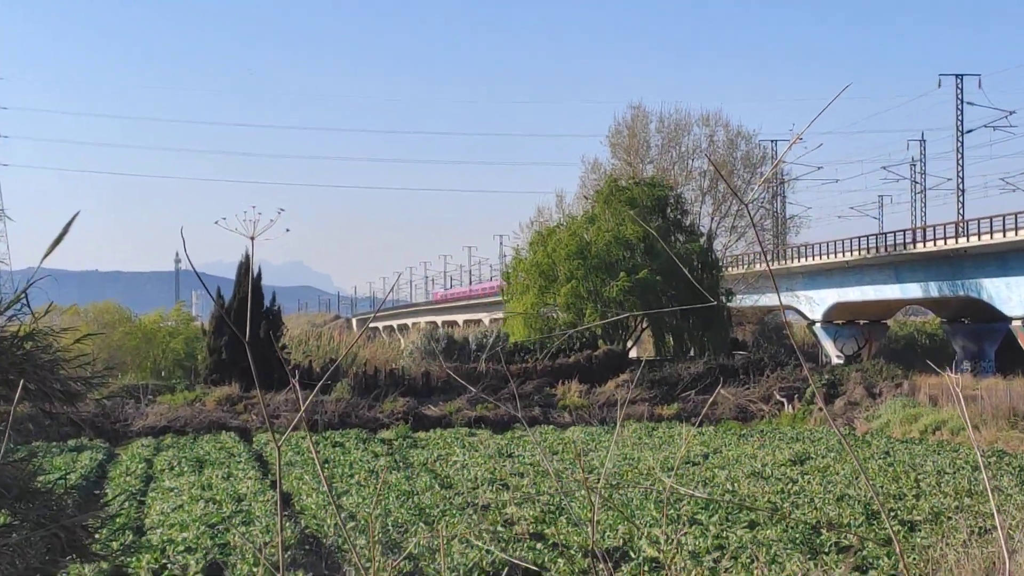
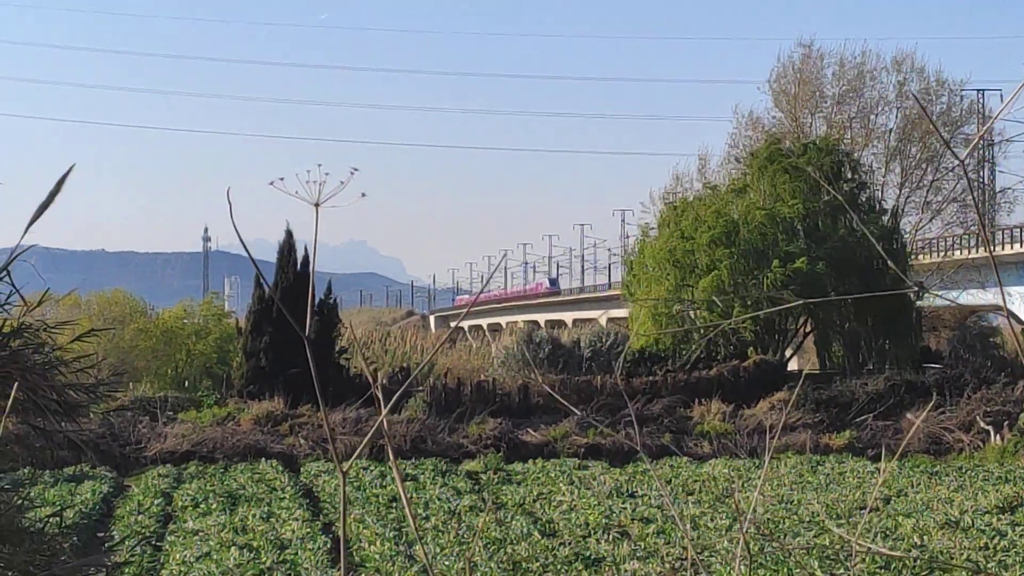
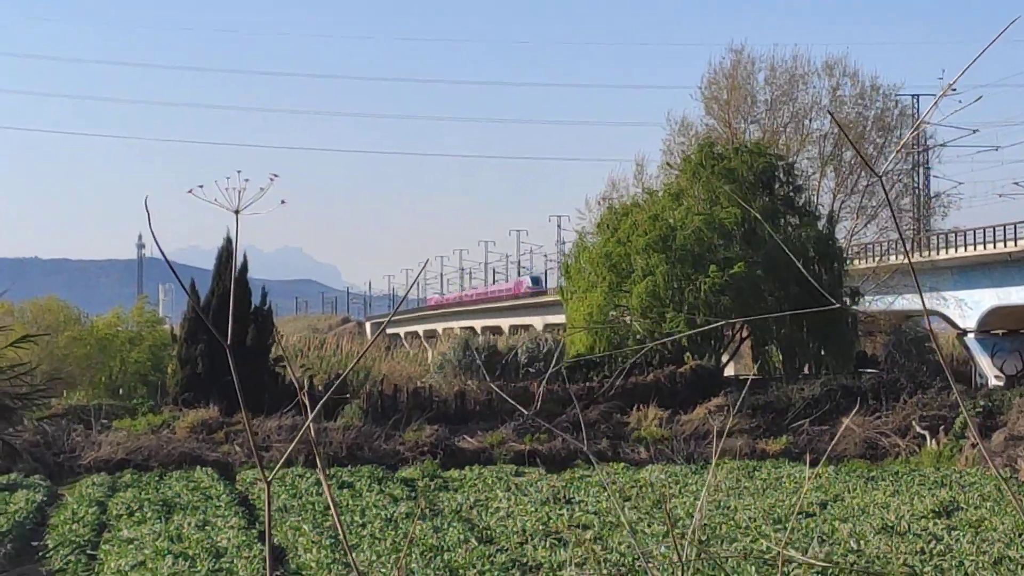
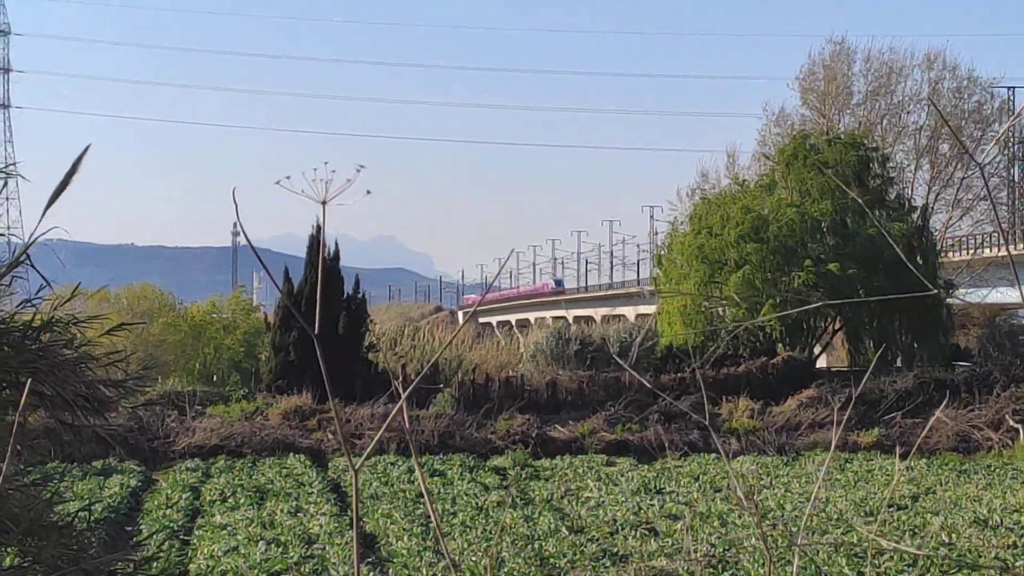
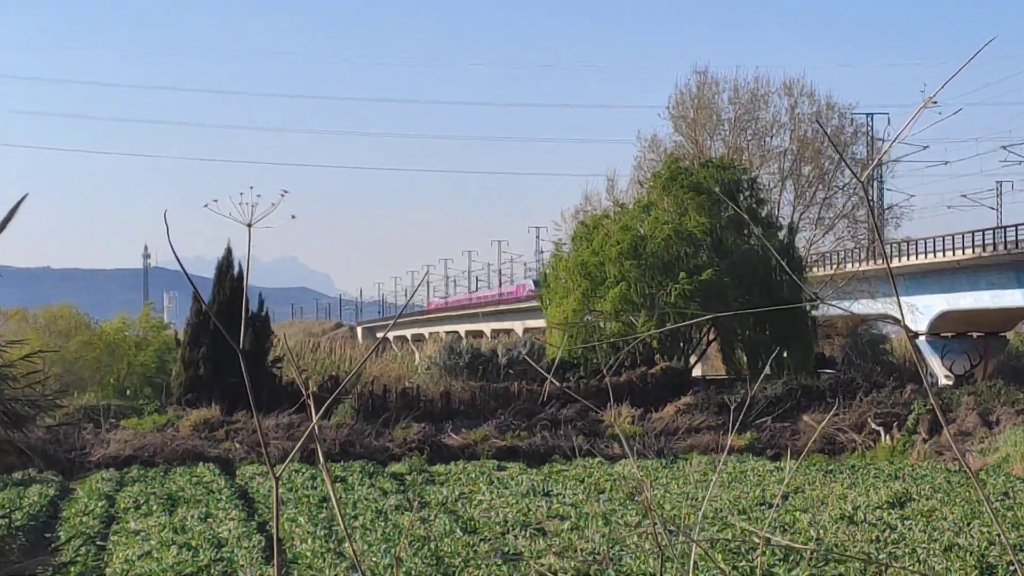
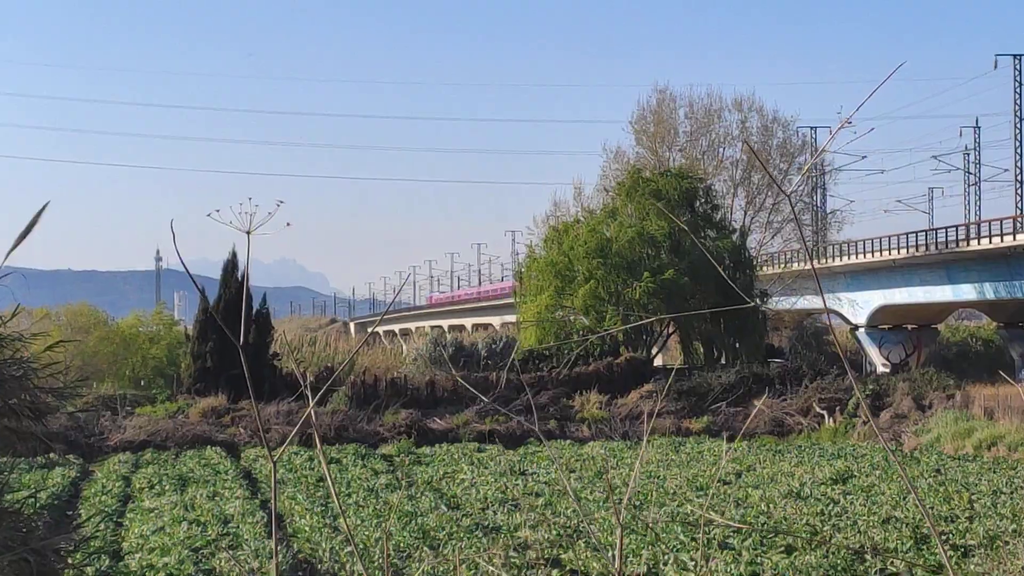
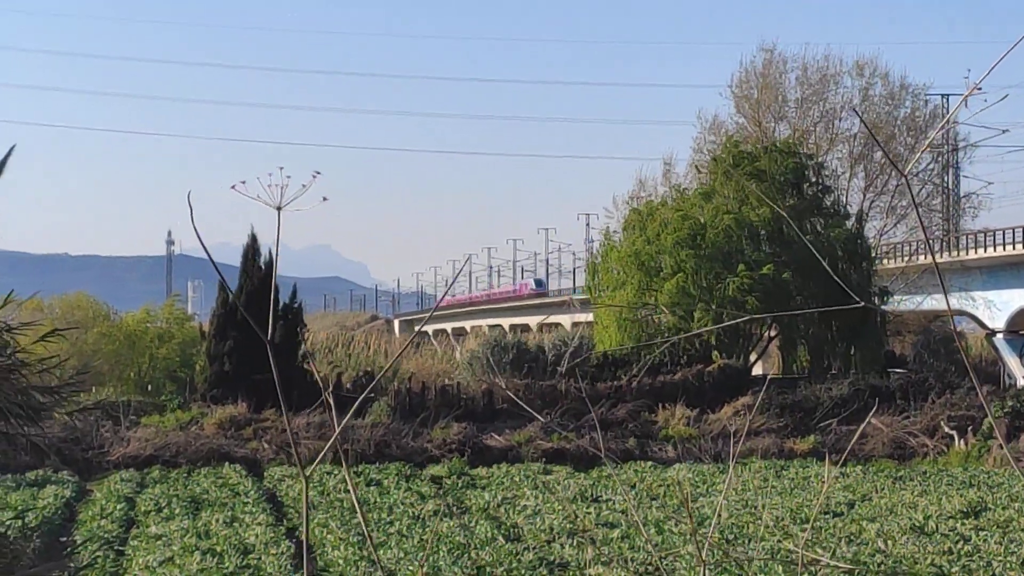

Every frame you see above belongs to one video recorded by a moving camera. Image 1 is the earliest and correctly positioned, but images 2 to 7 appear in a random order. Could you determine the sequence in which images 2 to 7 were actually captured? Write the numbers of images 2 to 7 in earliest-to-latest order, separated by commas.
6, 5, 3, 7, 2, 4
